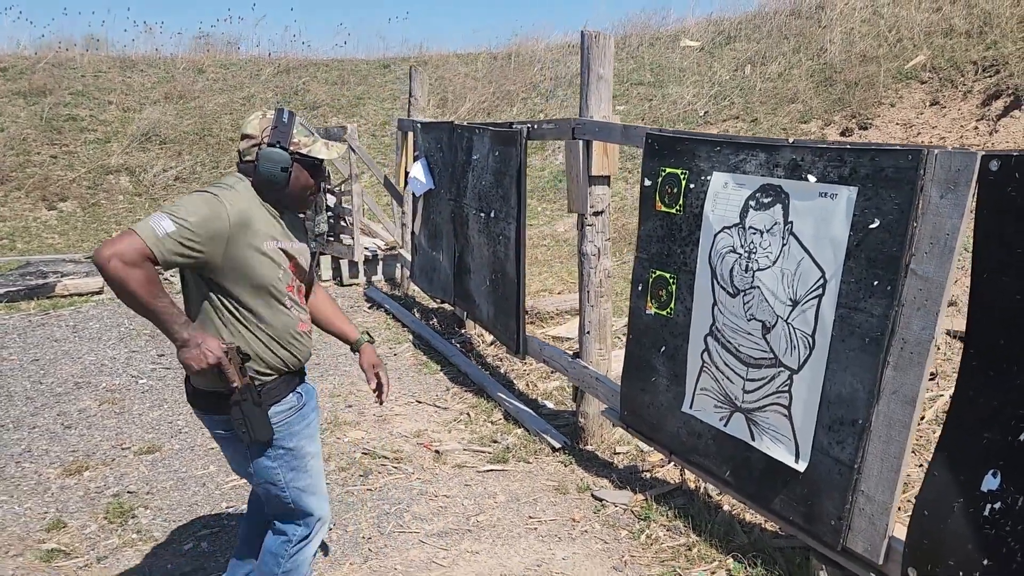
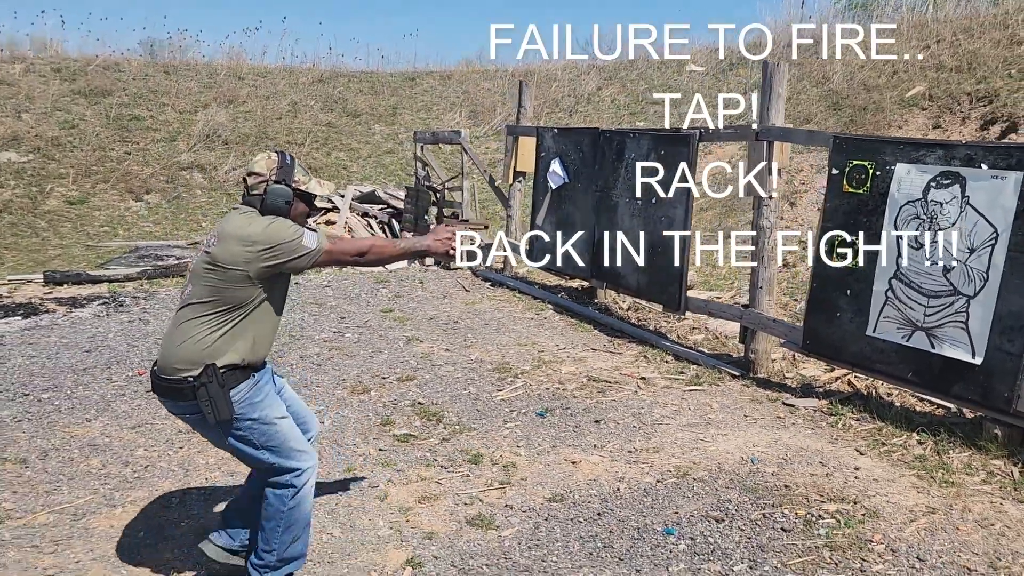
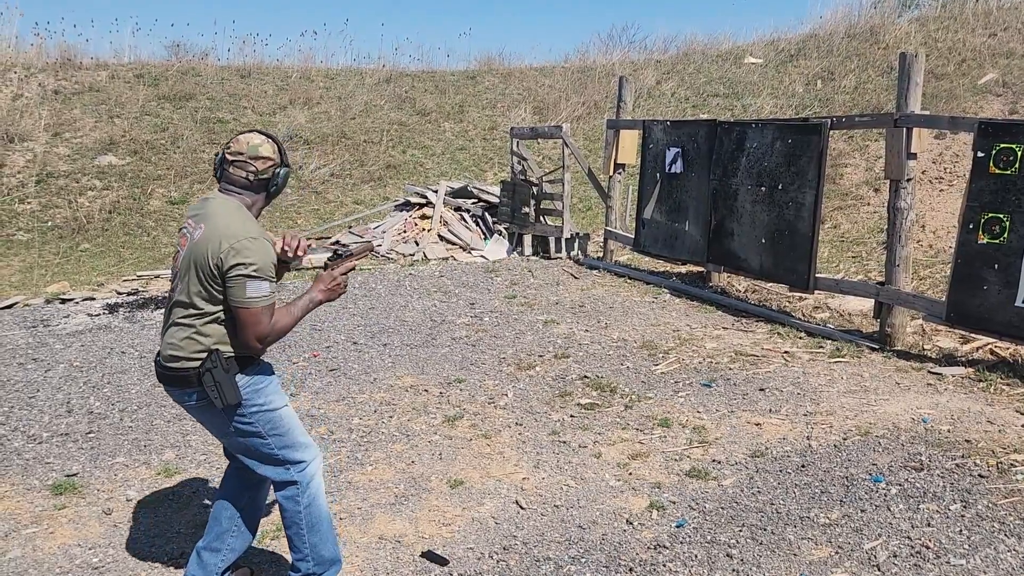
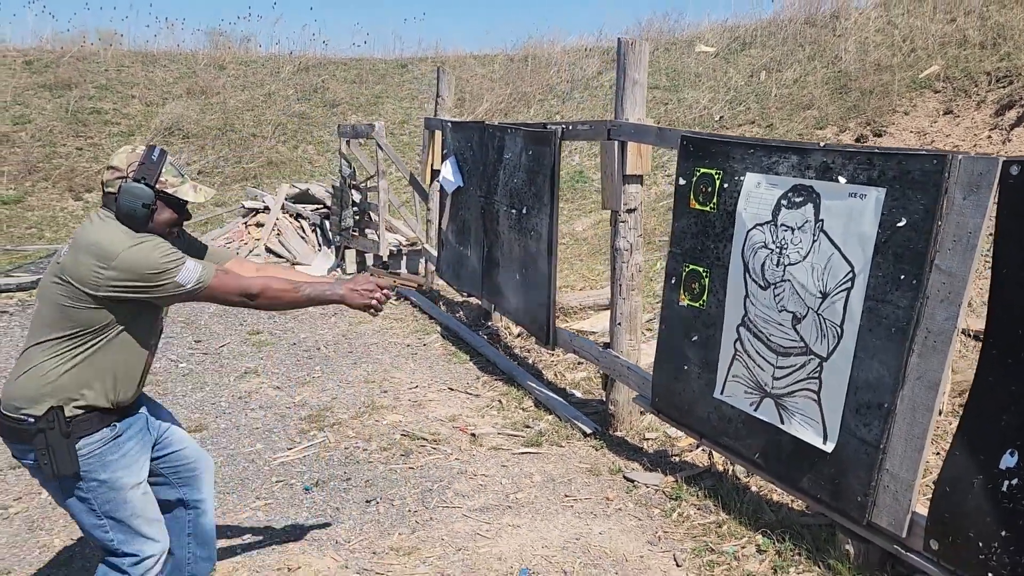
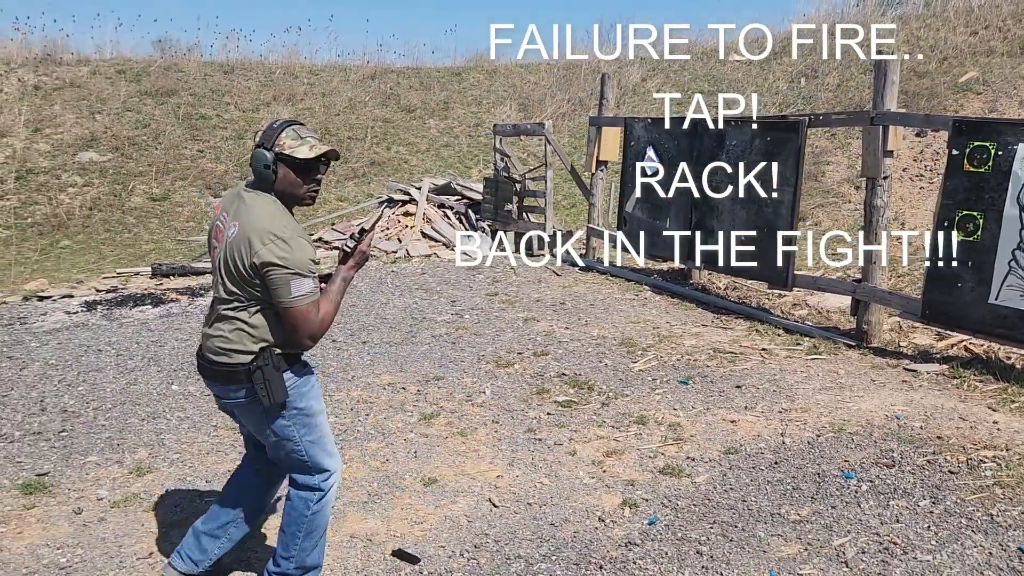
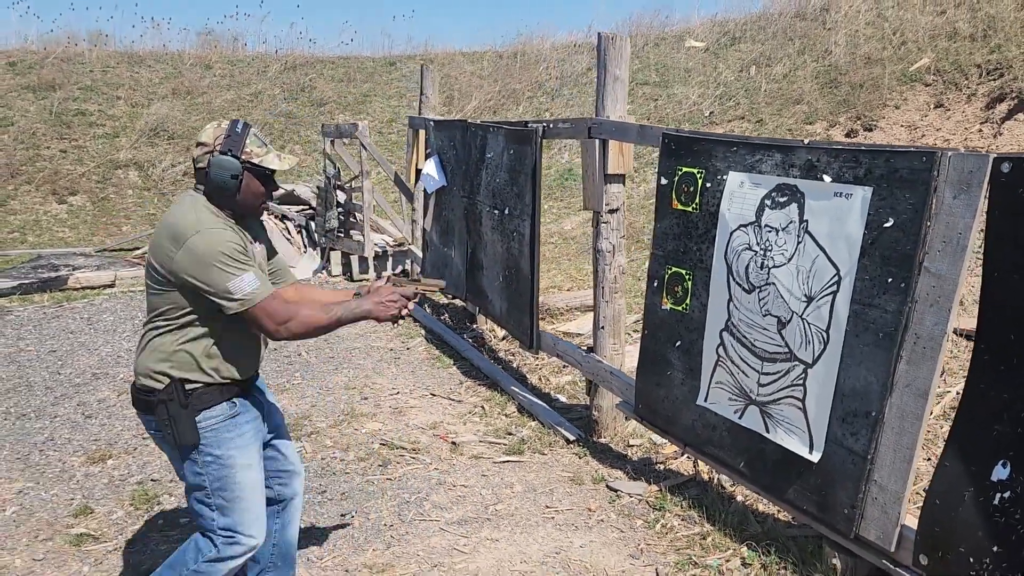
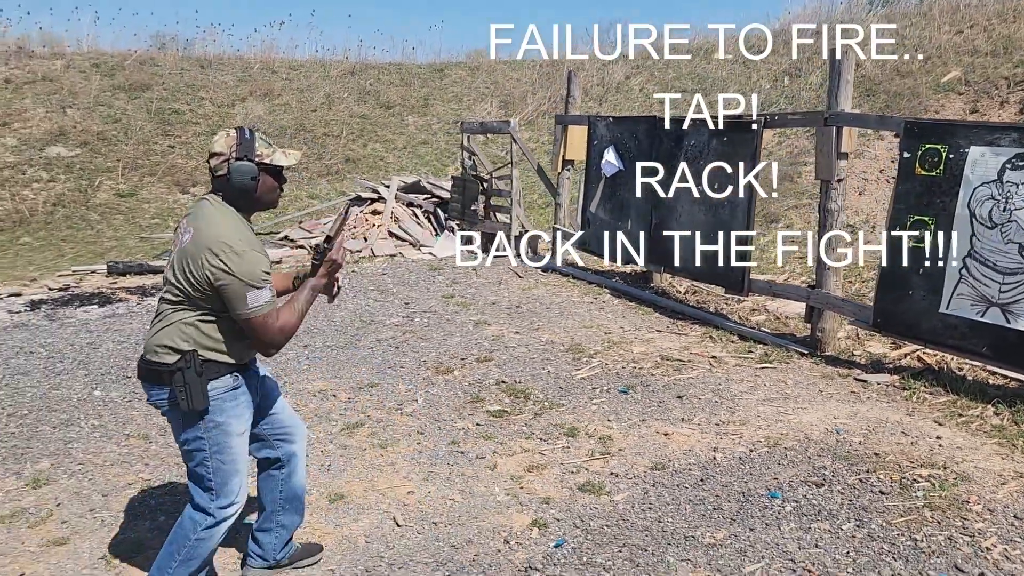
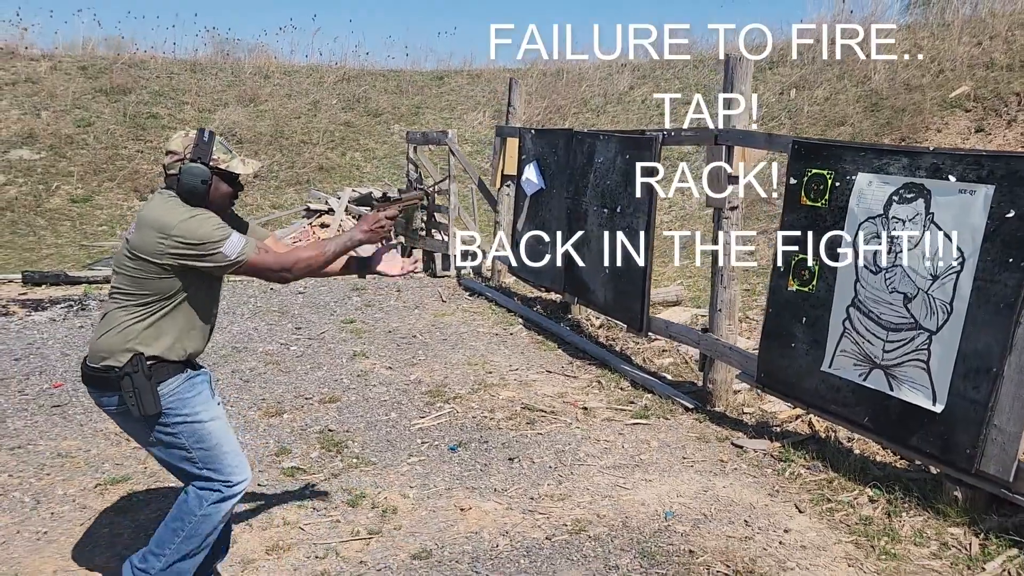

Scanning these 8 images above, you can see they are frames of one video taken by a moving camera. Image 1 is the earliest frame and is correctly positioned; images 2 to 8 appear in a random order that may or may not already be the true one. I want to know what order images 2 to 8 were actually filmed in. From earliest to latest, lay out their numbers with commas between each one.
6, 4, 8, 2, 7, 5, 3
